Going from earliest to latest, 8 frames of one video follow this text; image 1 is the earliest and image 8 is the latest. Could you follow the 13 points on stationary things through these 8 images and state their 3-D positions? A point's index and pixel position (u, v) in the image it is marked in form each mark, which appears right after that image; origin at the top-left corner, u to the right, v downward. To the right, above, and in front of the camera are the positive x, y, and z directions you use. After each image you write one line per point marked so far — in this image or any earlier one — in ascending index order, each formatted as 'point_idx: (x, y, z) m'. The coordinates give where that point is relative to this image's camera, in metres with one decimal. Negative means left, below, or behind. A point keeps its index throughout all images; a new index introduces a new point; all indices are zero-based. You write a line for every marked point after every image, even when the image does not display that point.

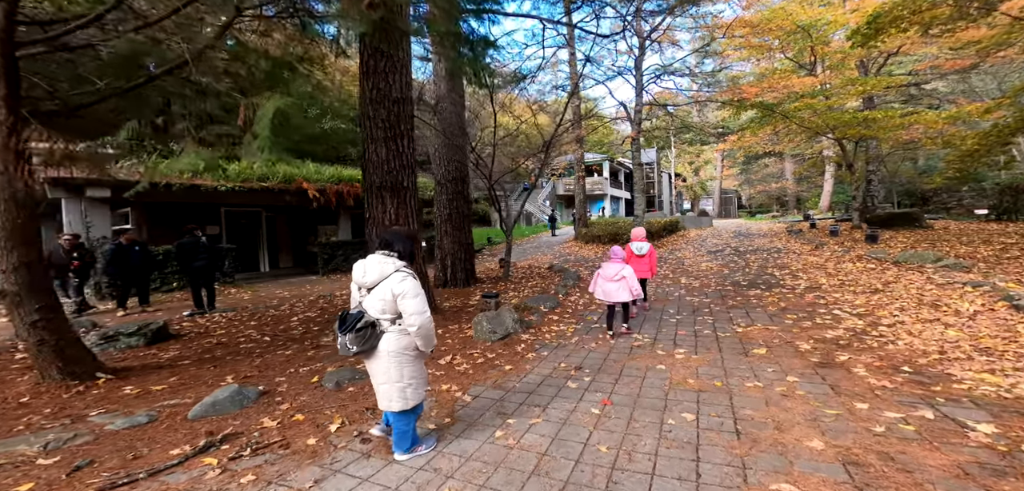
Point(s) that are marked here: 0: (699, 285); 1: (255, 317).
0: (+2.9, -0.6, +7.0) m
1: (-3.6, -1.0, +6.1) m
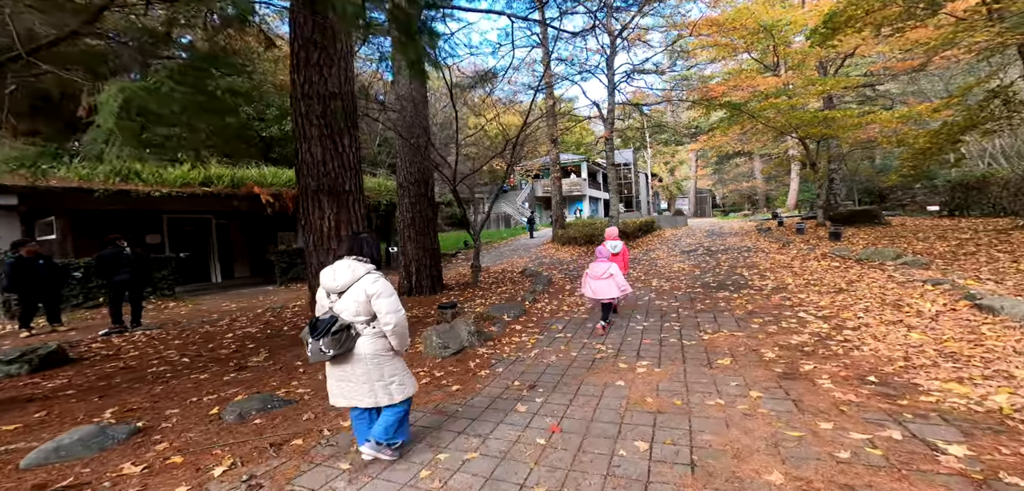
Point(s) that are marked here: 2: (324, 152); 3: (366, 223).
0: (+2.3, -0.6, +6.8) m
1: (-4.1, -1.1, +5.5) m
2: (-1.9, +0.9, +4.5) m
3: (-1.6, +0.2, +4.9) m
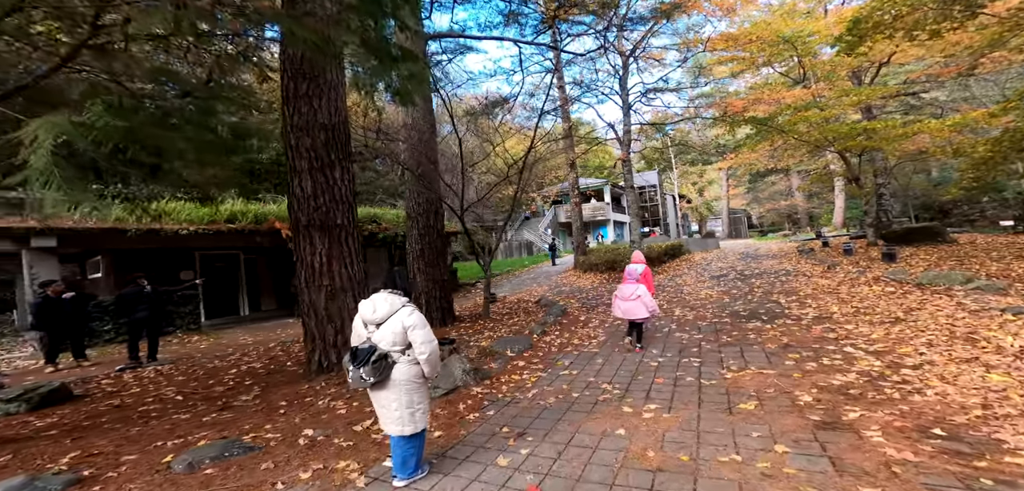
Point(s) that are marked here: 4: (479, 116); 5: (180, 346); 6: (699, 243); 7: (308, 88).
0: (+2.5, -1.0, +6.2) m
1: (-4.0, -1.6, +5.5) m
2: (-2.0, +0.6, +4.4) m
3: (-1.6, -0.2, +4.7) m
4: (-0.5, +2.1, +7.2) m
5: (-5.5, -1.7, +7.3) m
6: (+7.2, 0.0, +17.4) m
7: (-2.0, +1.5, +4.4) m
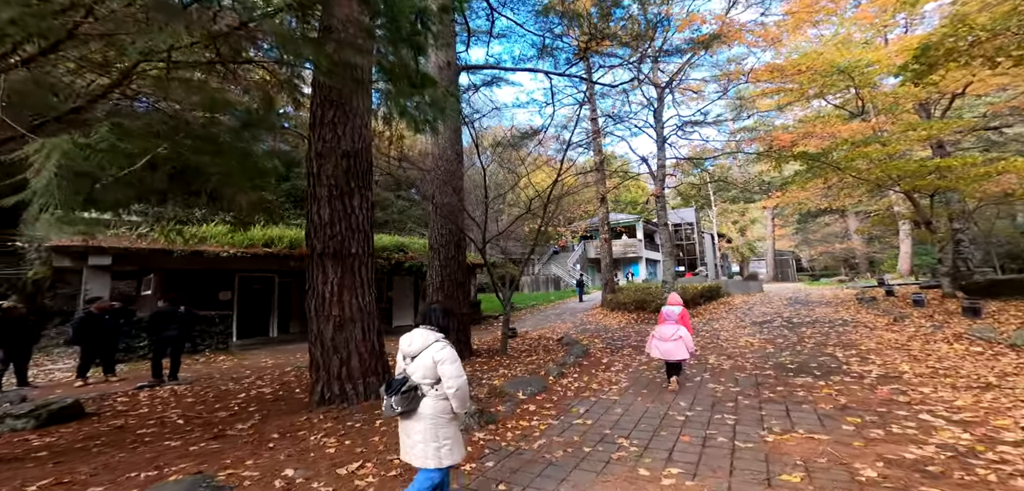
0: (+2.7, -1.5, +5.6) m
1: (-3.9, -1.8, +5.5) m
2: (-1.8, +0.3, +4.4) m
3: (-1.4, -0.4, +4.6) m
4: (-0.1, +1.6, +7.1) m
5: (-5.2, -2.0, +7.4) m
6: (+8.4, -1.5, +16.4) m
7: (-1.8, +1.3, +4.4) m
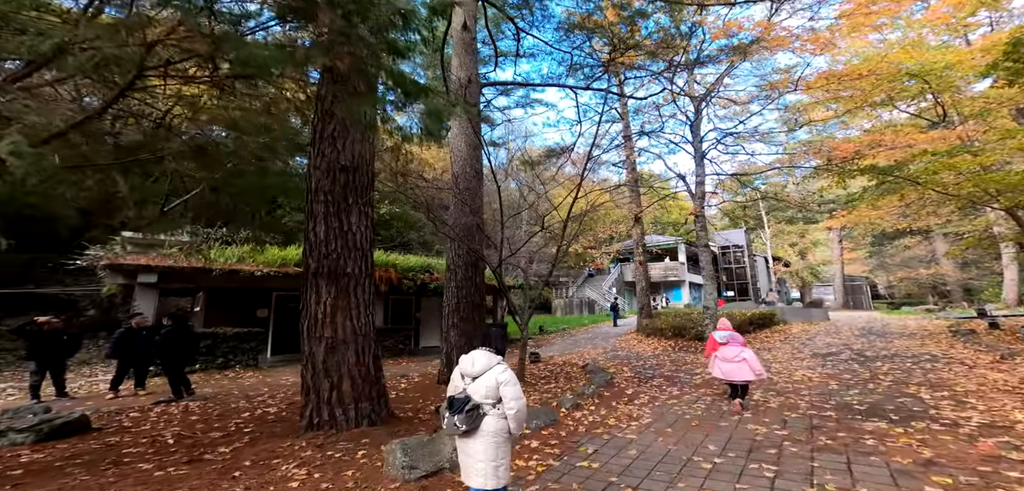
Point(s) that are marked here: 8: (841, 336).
0: (+2.9, -1.7, +4.8) m
1: (-3.7, -2.0, +5.4) m
2: (-1.7, +0.2, +4.2) m
3: (-1.4, -0.6, +4.3) m
4: (+0.3, +1.3, +6.8) m
5: (-4.8, -2.3, +7.4) m
6: (+9.8, -2.3, +14.8) m
7: (-1.7, +1.2, +4.3) m
8: (+7.9, -2.2, +10.6) m
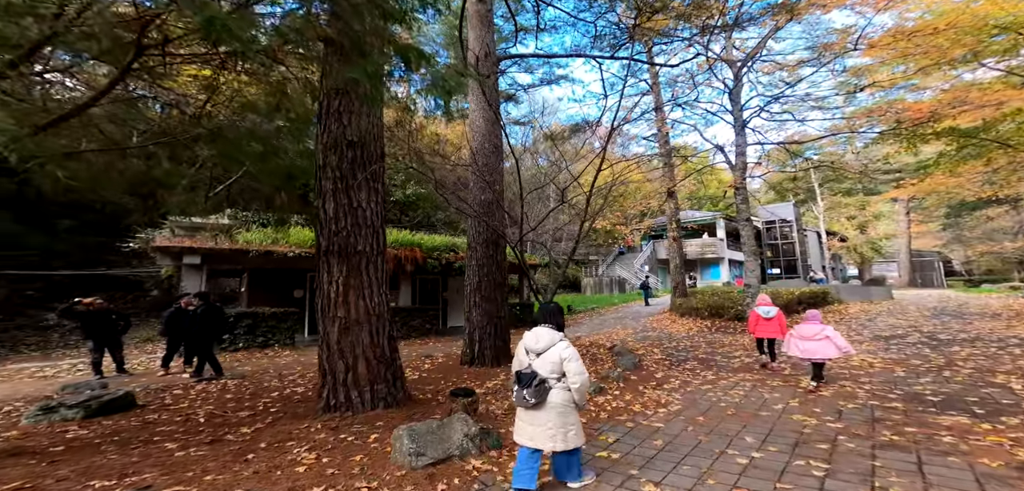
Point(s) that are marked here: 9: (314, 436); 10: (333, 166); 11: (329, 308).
0: (+3.1, -1.4, +4.4) m
1: (-3.4, -1.8, +5.6) m
2: (-1.6, +0.4, +4.1) m
3: (-1.2, -0.4, +4.2) m
4: (+0.6, +1.6, +6.5) m
5: (-4.3, -2.0, +7.7) m
6: (+10.9, -1.4, +13.7) m
7: (-1.6, +1.3, +4.2) m
8: (+8.6, -1.5, +9.7) m
9: (-1.5, -1.5, +3.5) m
10: (-1.6, +0.7, +4.1) m
11: (-1.6, -0.6, +4.0) m
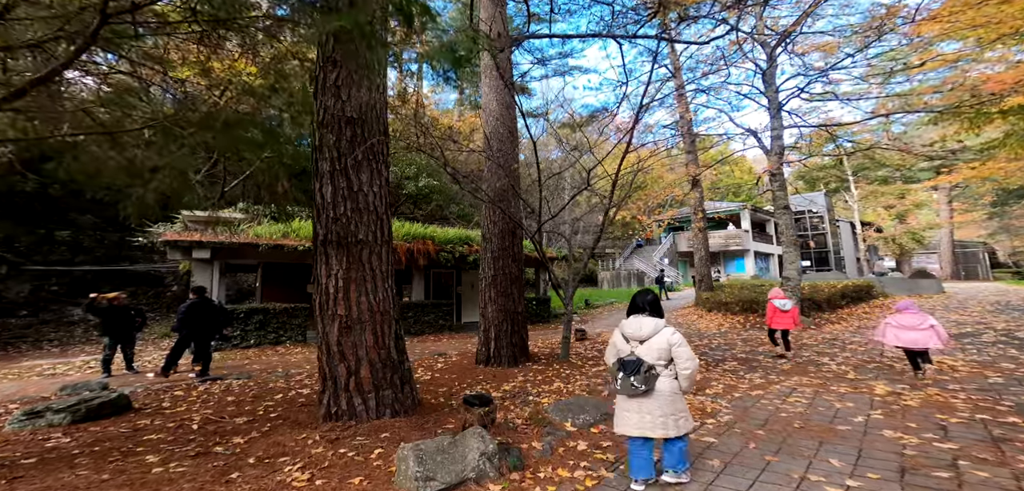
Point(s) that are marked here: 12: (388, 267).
0: (+3.3, -1.3, +3.8) m
1: (-3.1, -1.7, +5.2) m
2: (-1.4, +0.4, +3.6) m
3: (-1.0, -0.3, +3.8) m
4: (+0.9, +1.8, +5.9) m
5: (-3.9, -1.9, +7.4) m
6: (+11.4, -1.1, +12.8) m
7: (-1.4, +1.4, +3.7) m
8: (+9.0, -1.3, +8.9) m
9: (-1.4, -1.4, +3.0) m
10: (-1.5, +0.8, +3.6) m
11: (-1.5, -0.5, +3.5) m
12: (-1.0, -0.2, +3.8) m
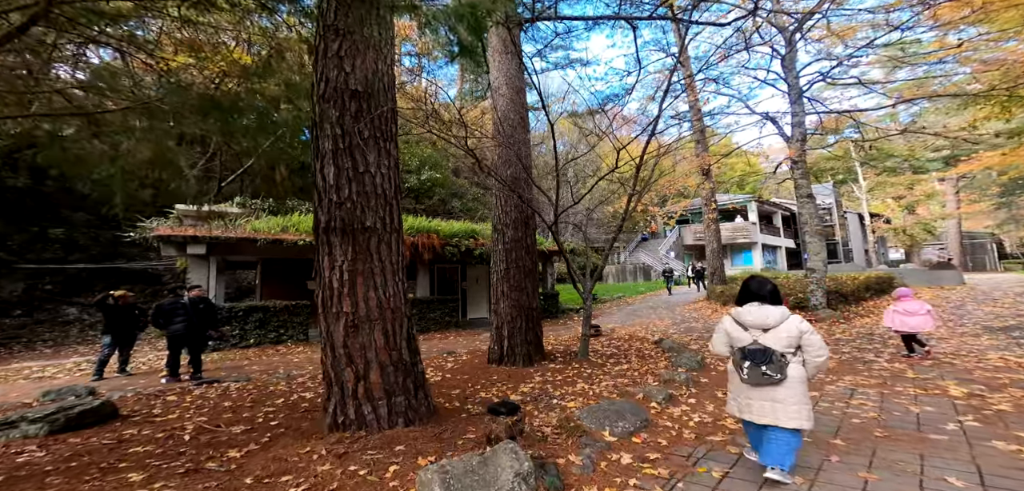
0: (+3.5, -1.2, +3.4) m
1: (-2.9, -1.6, +4.8) m
2: (-1.2, +0.5, +3.2) m
3: (-0.8, -0.2, +3.4) m
4: (+1.1, +1.9, +5.5) m
5: (-3.7, -1.8, +7.0) m
6: (+11.6, -0.8, +12.4) m
7: (-1.2, +1.5, +3.3) m
8: (+9.2, -1.1, +8.5) m
9: (-1.2, -1.3, +2.7) m
10: (-1.3, +0.9, +3.2) m
11: (-1.3, -0.4, +3.1) m
12: (-0.8, -0.1, +3.4) m
